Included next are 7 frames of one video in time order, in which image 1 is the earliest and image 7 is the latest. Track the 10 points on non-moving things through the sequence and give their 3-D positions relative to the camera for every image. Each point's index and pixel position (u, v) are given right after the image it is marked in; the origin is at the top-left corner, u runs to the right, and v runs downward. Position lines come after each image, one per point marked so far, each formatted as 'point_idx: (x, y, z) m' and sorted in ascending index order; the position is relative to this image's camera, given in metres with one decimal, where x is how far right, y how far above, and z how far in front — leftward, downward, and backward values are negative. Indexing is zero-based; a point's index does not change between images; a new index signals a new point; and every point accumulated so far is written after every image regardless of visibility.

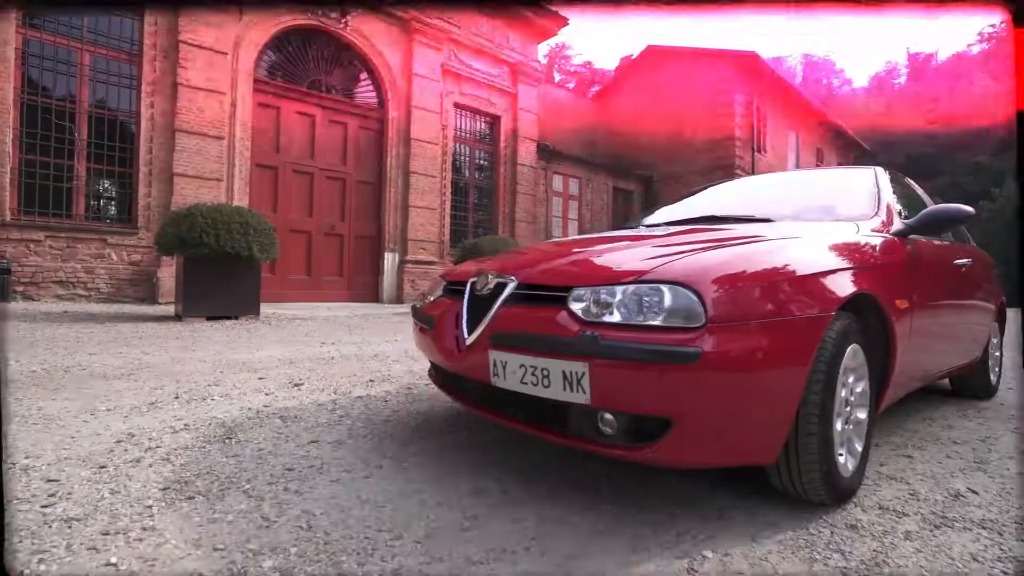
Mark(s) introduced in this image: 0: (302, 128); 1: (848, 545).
0: (-4.5, +3.4, +12.3) m
1: (+0.9, -0.7, +1.6) m
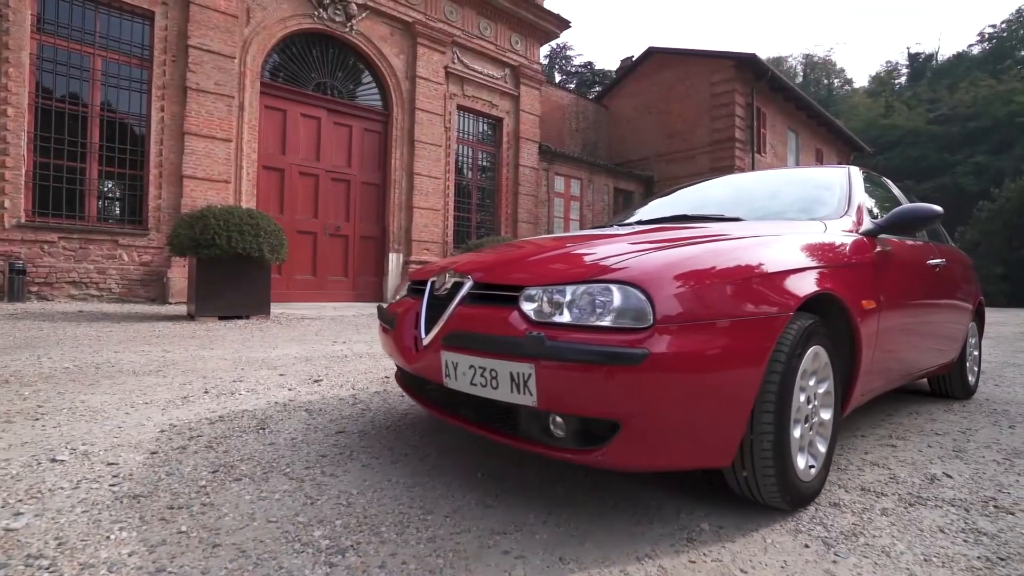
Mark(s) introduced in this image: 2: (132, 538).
0: (-4.4, +3.4, +12.5) m
1: (+1.0, -0.7, +1.8) m
2: (-1.1, -0.7, +1.6) m
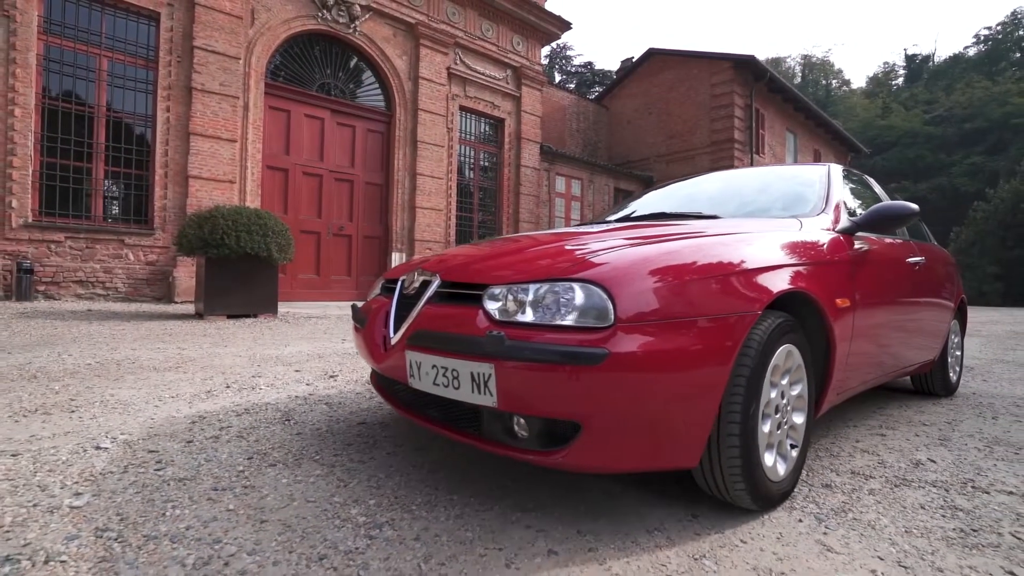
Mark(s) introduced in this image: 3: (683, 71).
0: (-4.4, +3.4, +12.6) m
1: (+1.0, -0.7, +2.0) m
2: (-1.0, -0.7, +1.8) m
3: (+5.7, +7.2, +19.1) m
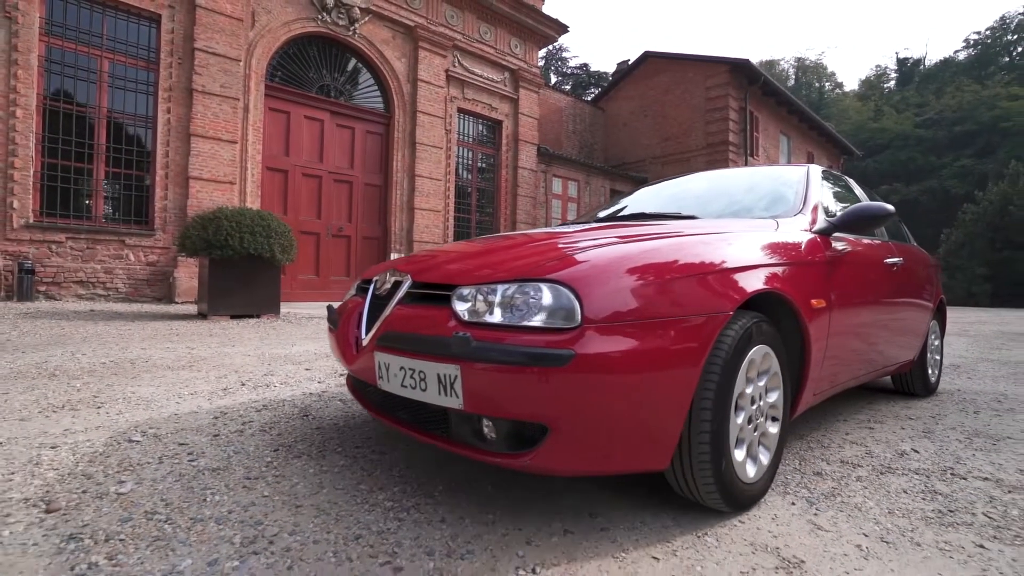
0: (-4.4, +3.4, +12.7) m
1: (+1.1, -0.7, +2.1) m
2: (-1.0, -0.7, +1.9) m
3: (+5.6, +7.2, +19.3) m
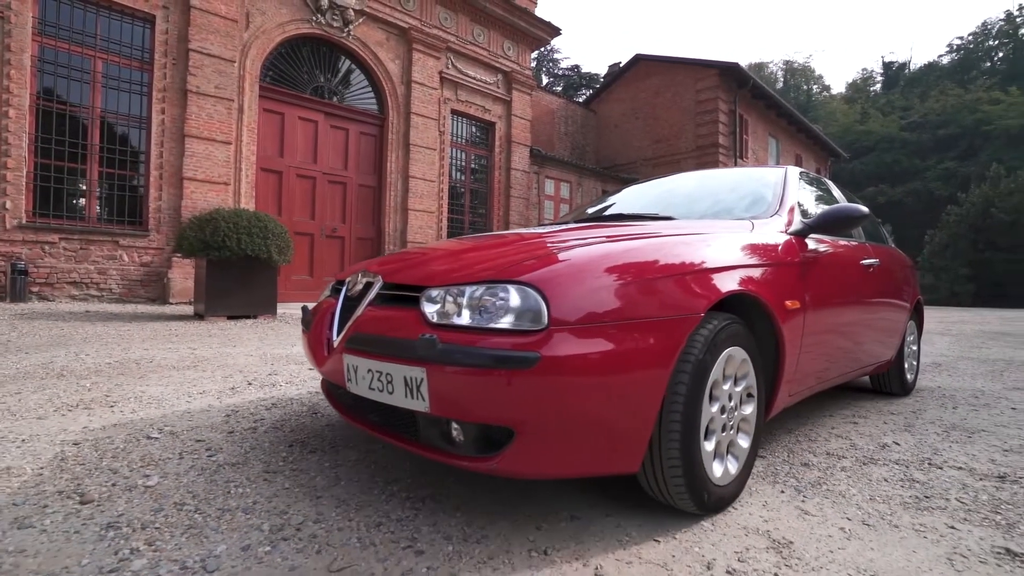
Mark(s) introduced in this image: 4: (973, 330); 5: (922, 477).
0: (-4.6, +3.4, +12.8) m
1: (+1.1, -0.7, +2.2) m
2: (-0.9, -0.7, +2.0) m
3: (+5.3, +7.2, +19.6) m
4: (+7.0, -0.6, +8.8) m
5: (+1.5, -0.7, +2.2) m
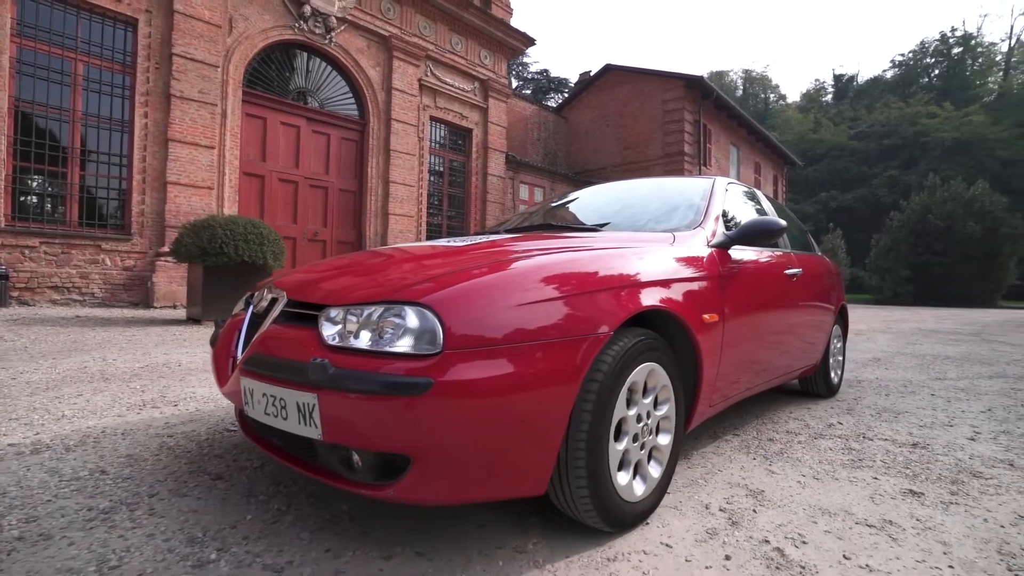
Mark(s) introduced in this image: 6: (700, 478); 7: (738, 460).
0: (-5.1, +3.4, +13.0) m
1: (+1.3, -0.8, +2.9) m
2: (-0.8, -0.8, +2.5) m
3: (+4.4, +7.2, +20.4) m
4: (+6.8, -0.7, +9.8) m
5: (+1.7, -0.8, +2.8) m
6: (+0.8, -0.8, +2.4) m
7: (+1.0, -0.8, +2.7) m
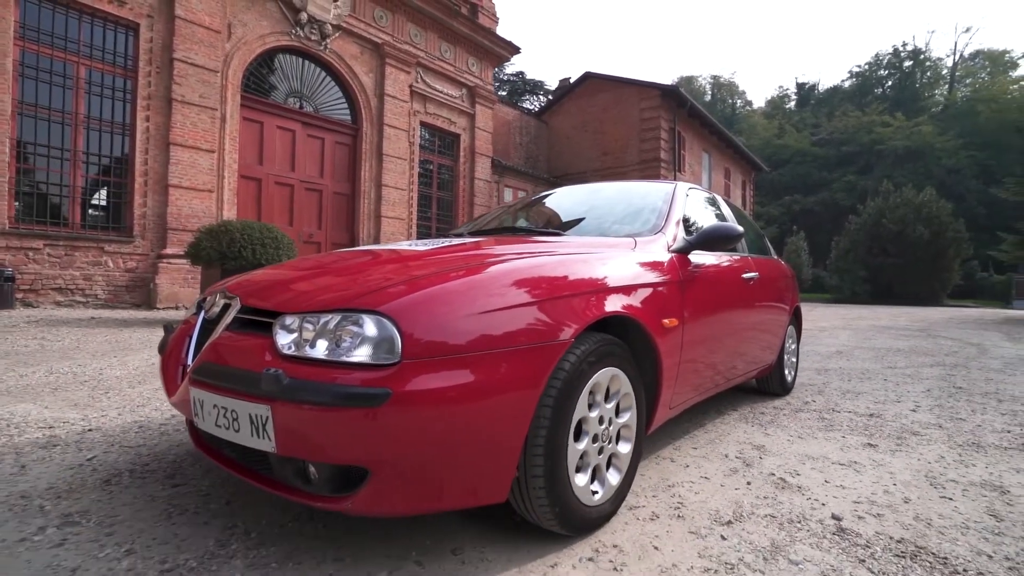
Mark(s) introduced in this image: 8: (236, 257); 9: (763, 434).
0: (-5.3, +3.4, +13.5) m
1: (+1.6, -0.8, +3.7) m
2: (-0.4, -0.8, +3.2) m
3: (+3.7, +7.2, +21.3) m
4: (+6.7, -0.7, +10.8) m
5: (+2.0, -0.8, +3.6) m
6: (+1.1, -0.9, +3.2) m
7: (+1.4, -0.9, +3.5) m
8: (-4.2, +0.5, +8.8) m
9: (+1.4, -0.8, +3.2) m
